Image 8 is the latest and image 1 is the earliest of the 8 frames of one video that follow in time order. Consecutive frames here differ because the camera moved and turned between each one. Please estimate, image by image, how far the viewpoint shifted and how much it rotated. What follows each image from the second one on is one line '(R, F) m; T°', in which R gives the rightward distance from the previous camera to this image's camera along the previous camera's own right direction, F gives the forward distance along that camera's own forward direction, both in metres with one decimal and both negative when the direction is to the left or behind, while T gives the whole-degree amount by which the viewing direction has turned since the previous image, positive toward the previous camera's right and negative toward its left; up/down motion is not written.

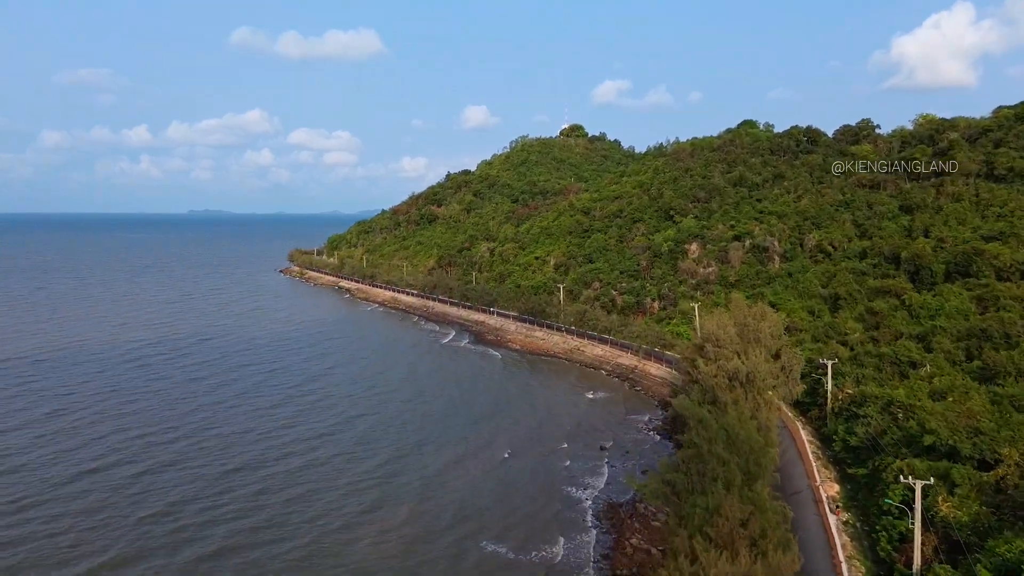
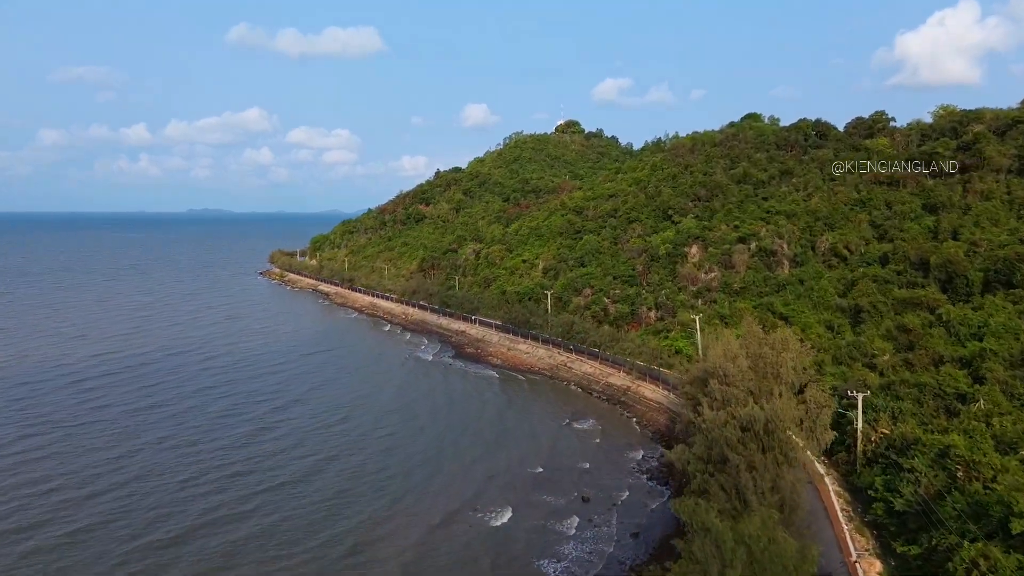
(+1.1, +4.6) m; 0°
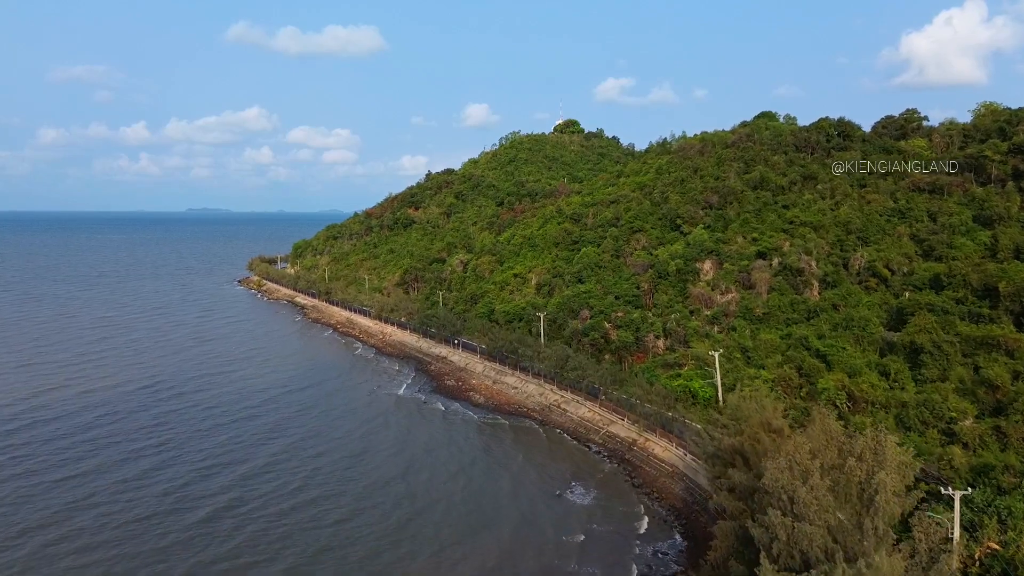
(+0.7, +5.8) m; 0°
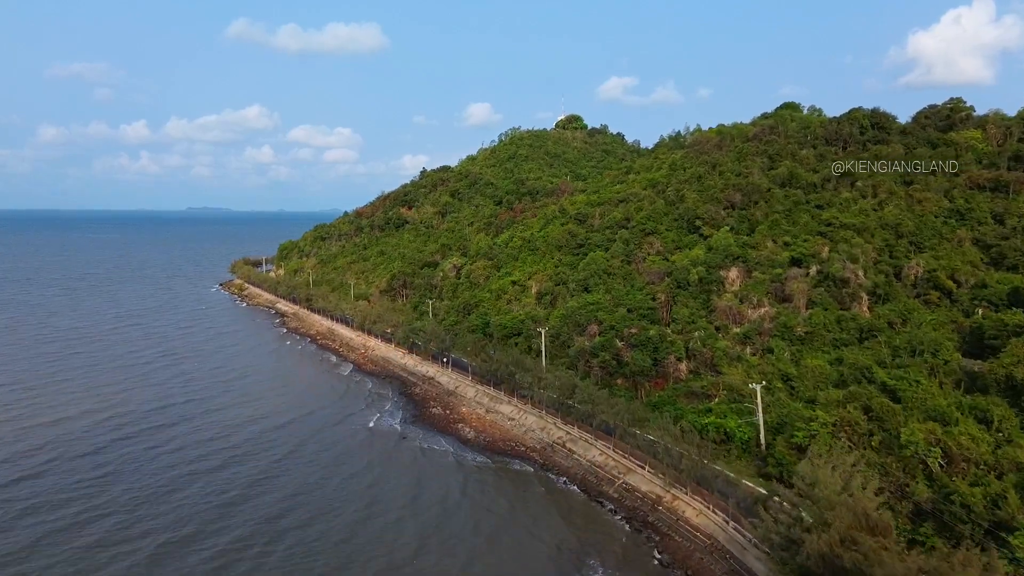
(+0.2, +5.4) m; 0°
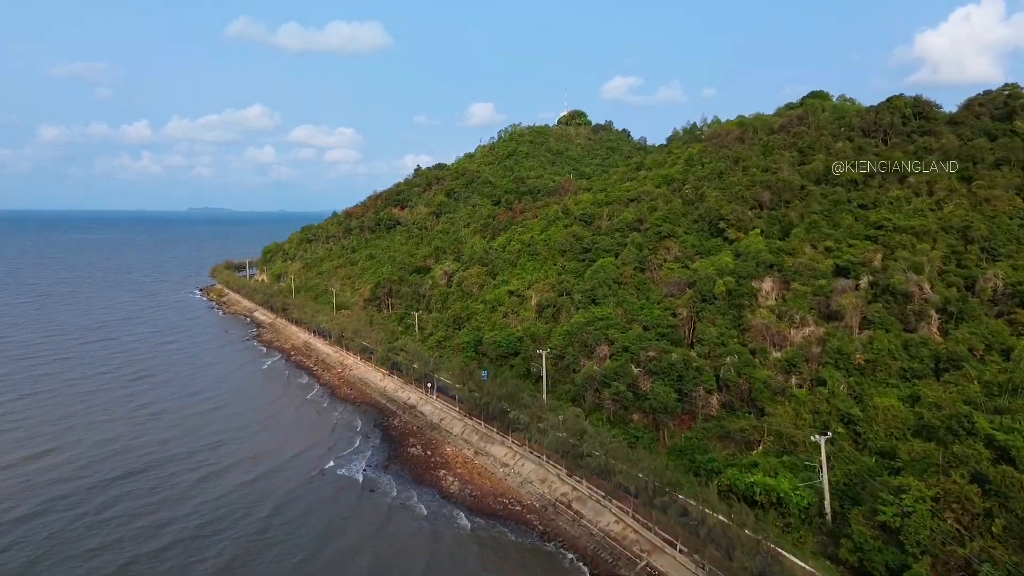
(+0.3, +5.4) m; 0°
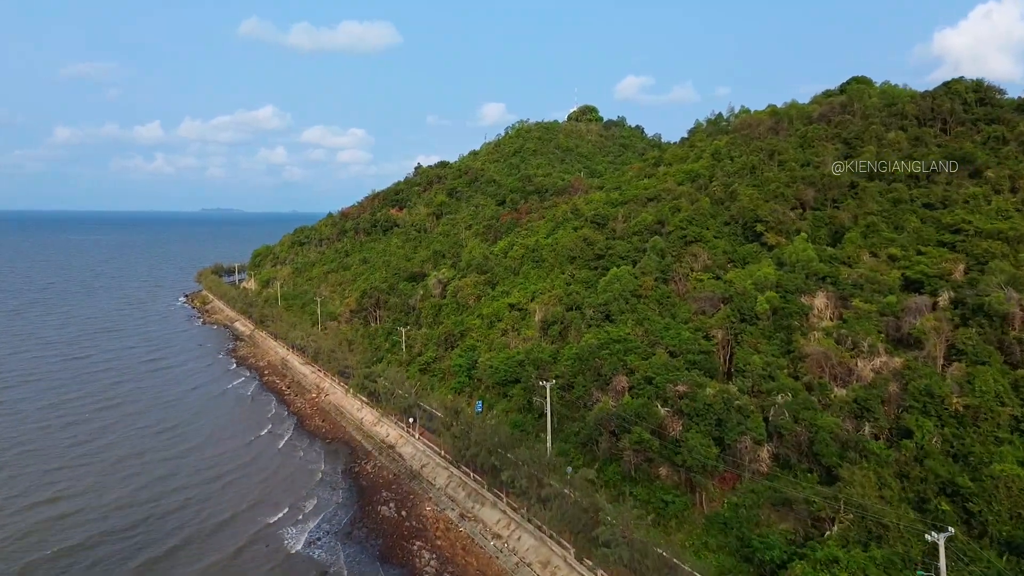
(+0.4, +5.4) m; -1°
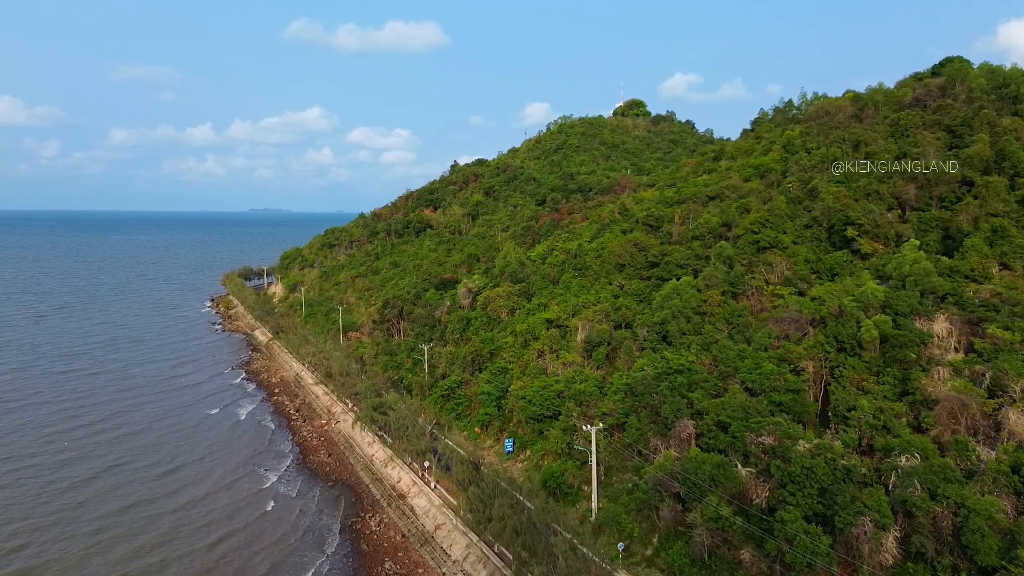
(+0.1, +4.9) m; -3°
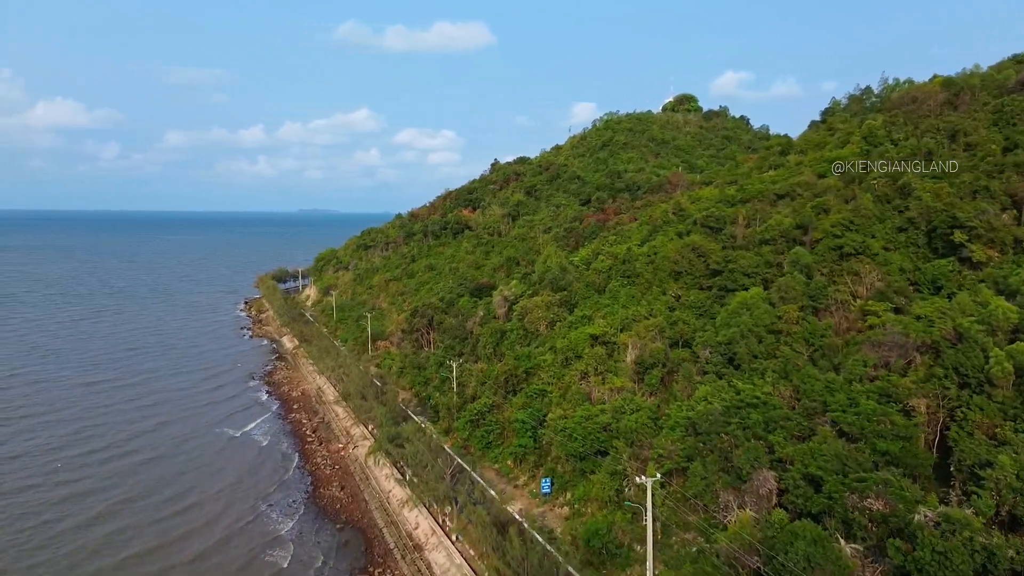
(+0.1, +3.6) m; -3°
